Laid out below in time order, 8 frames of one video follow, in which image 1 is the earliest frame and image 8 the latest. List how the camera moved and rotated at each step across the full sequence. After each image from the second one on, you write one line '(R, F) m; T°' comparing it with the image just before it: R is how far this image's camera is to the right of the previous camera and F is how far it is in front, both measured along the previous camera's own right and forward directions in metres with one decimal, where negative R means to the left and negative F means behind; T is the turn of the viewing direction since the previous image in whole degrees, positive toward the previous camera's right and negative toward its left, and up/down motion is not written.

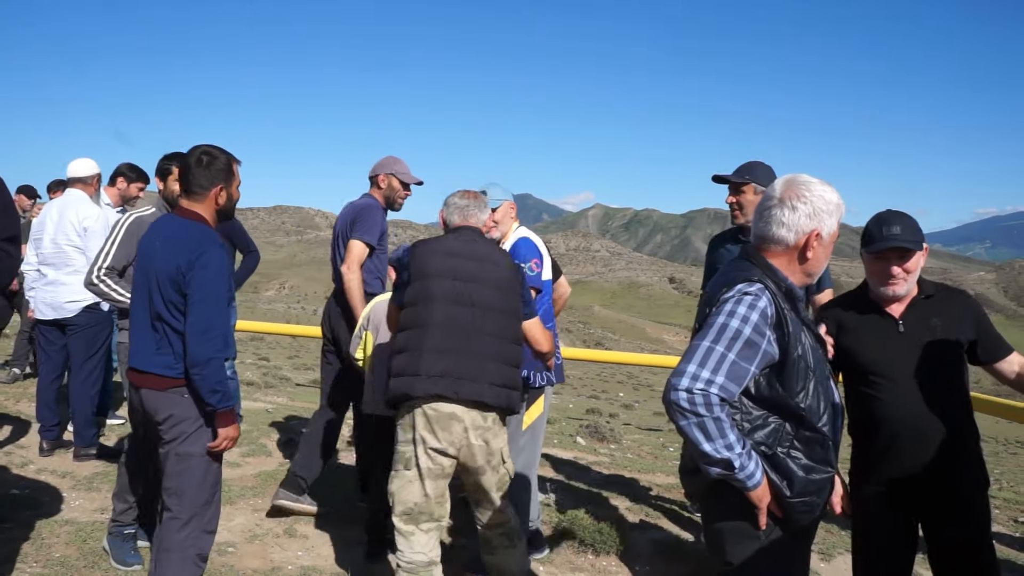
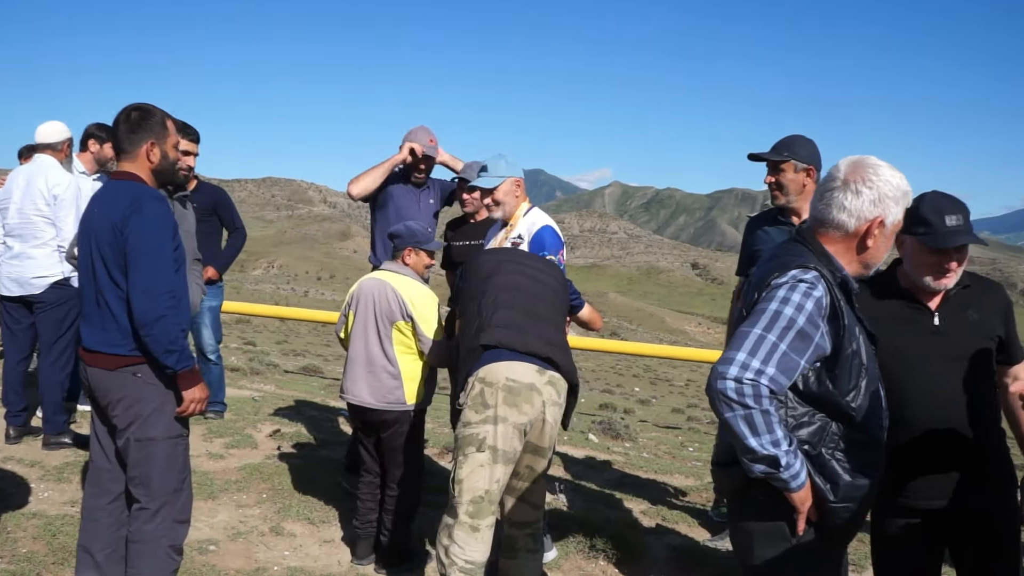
(+0.1, +0.5) m; -1°
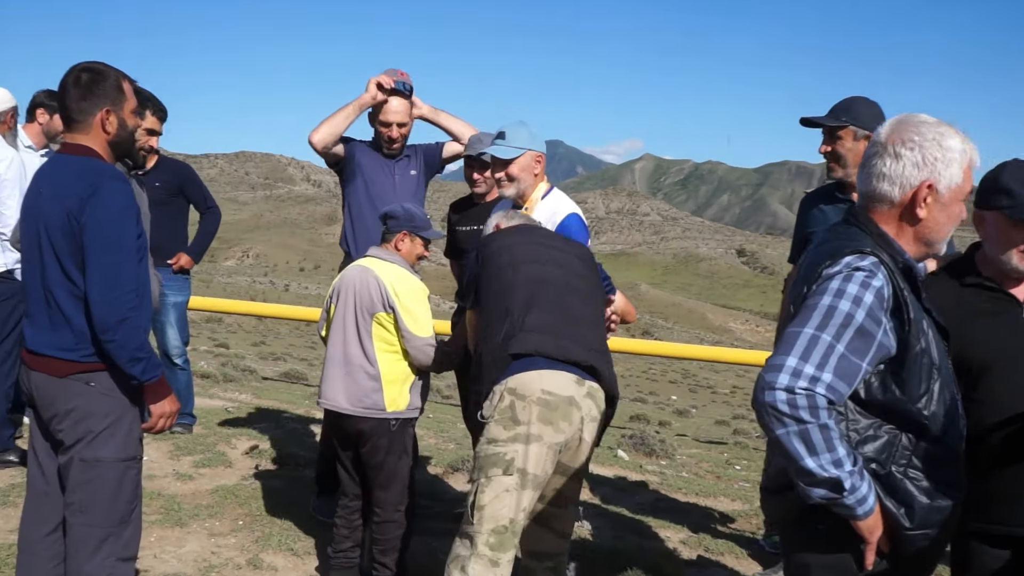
(+0.1, +0.9) m; -2°
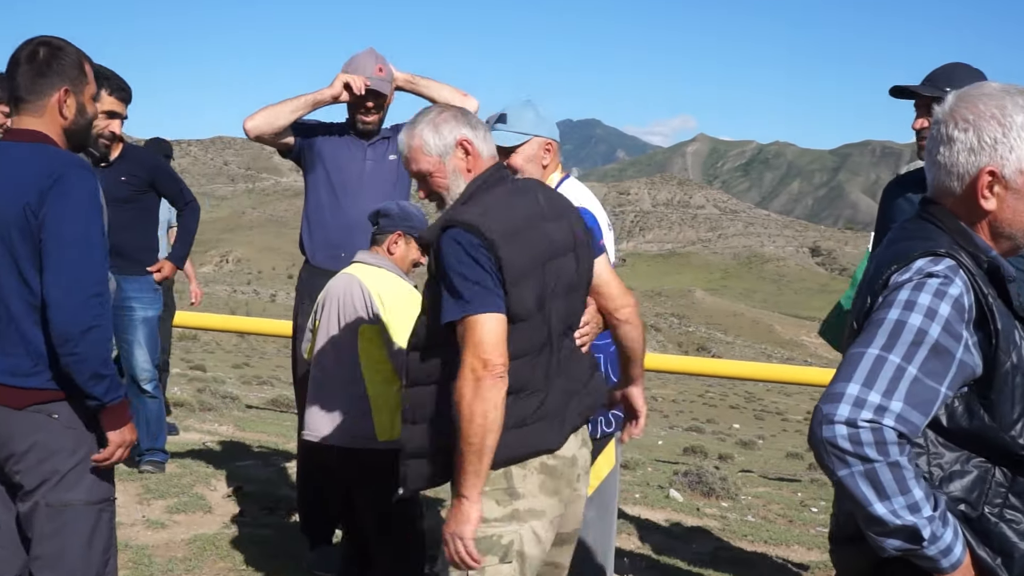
(0.0, +0.9) m; -2°
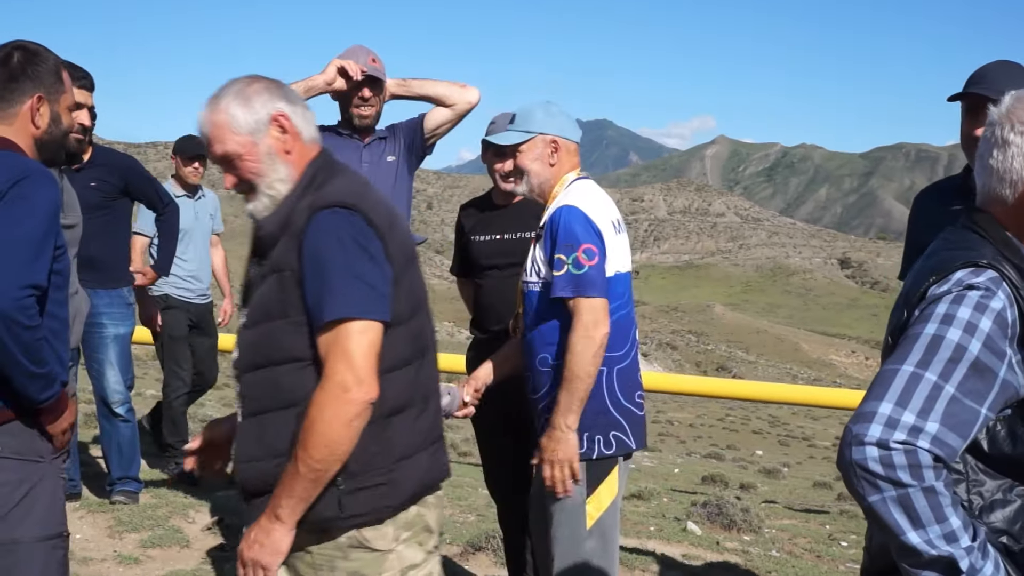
(0.0, +0.4) m; 0°
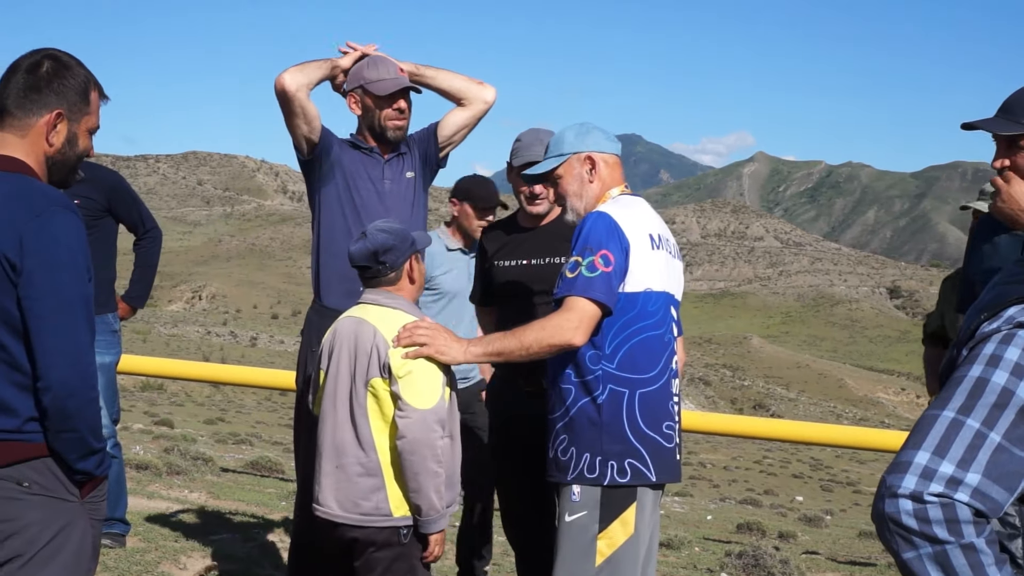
(0.0, +0.3) m; -1°
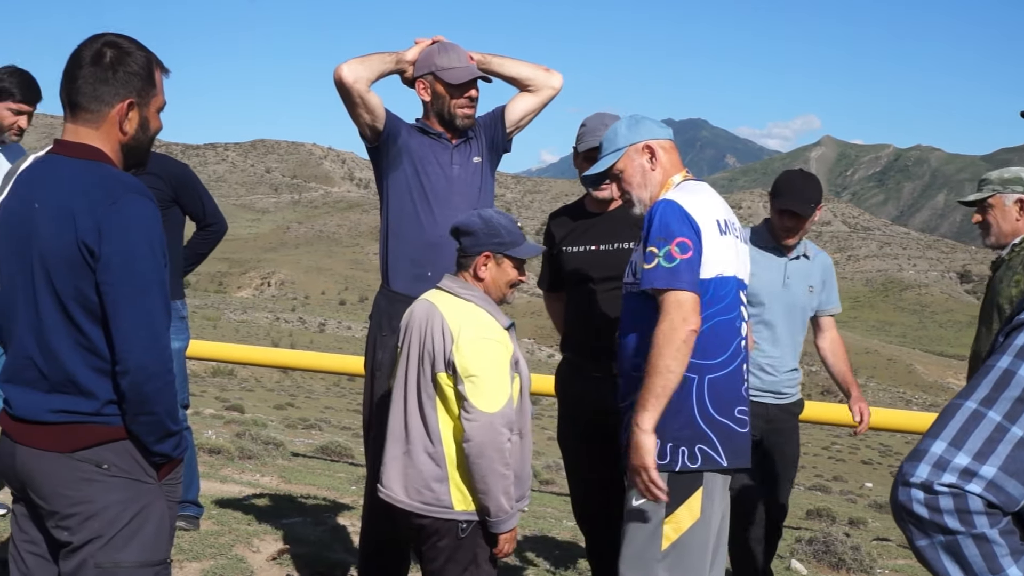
(-0.1, 0.0) m; -2°
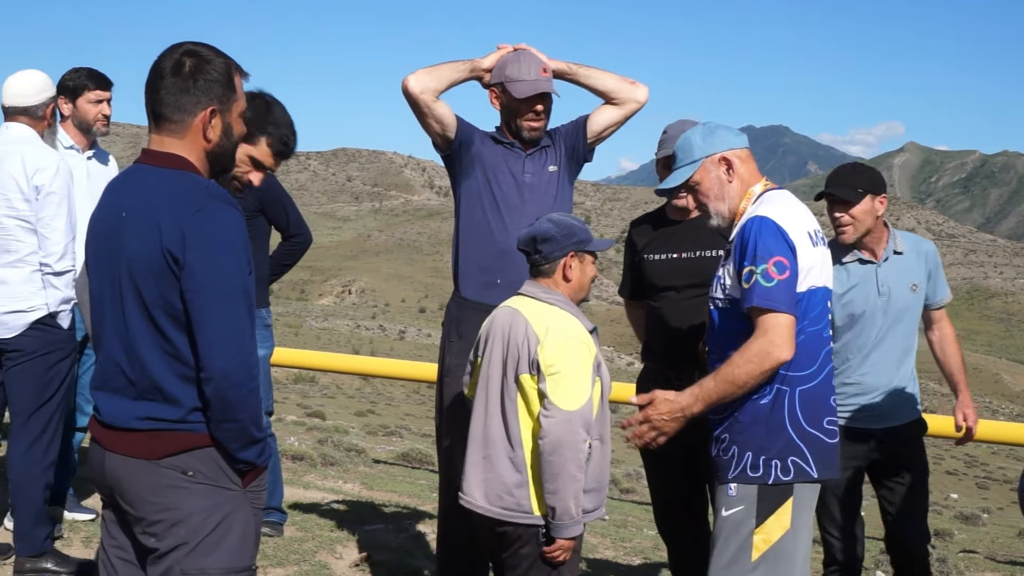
(-0.1, 0.0) m; -2°
